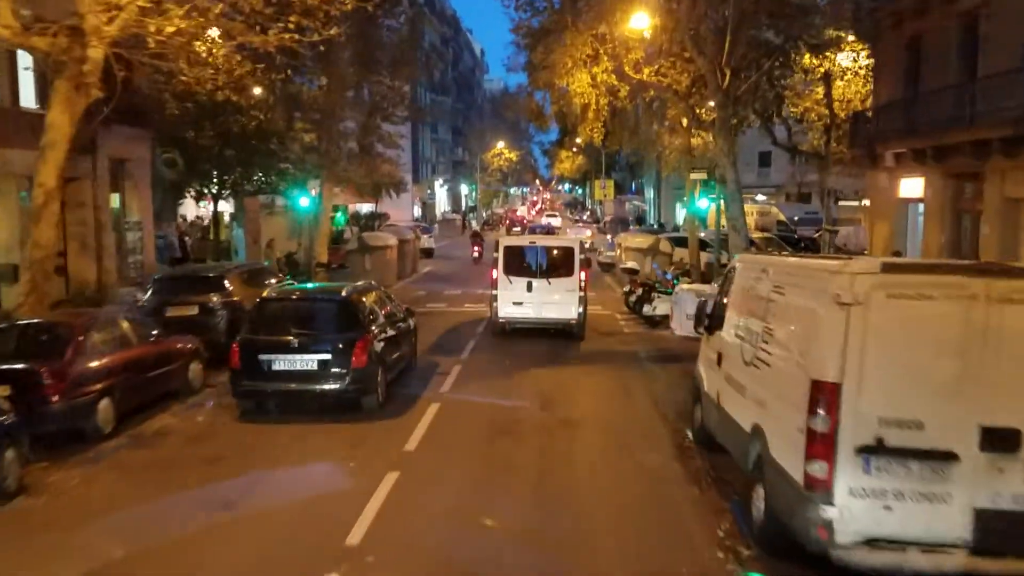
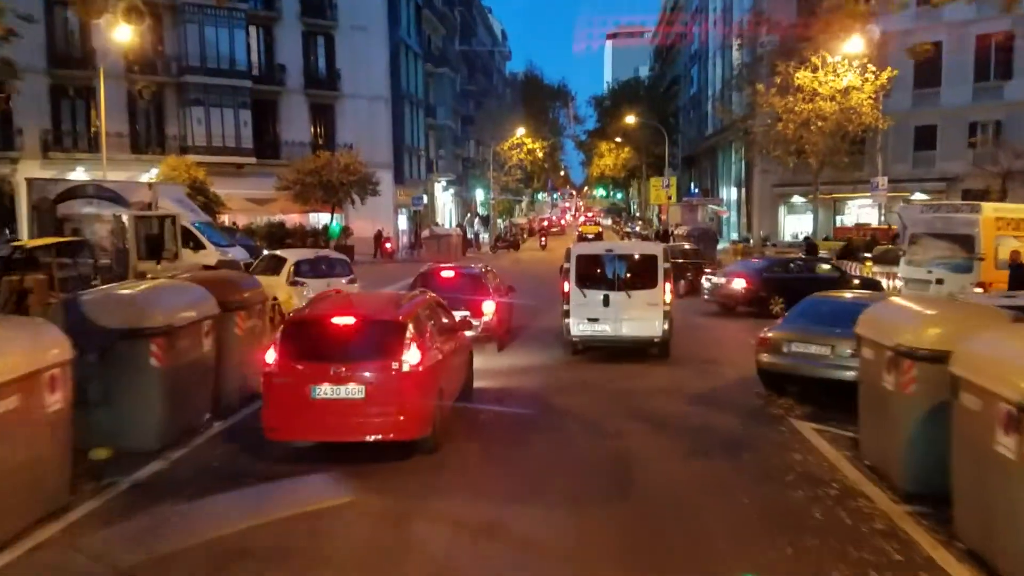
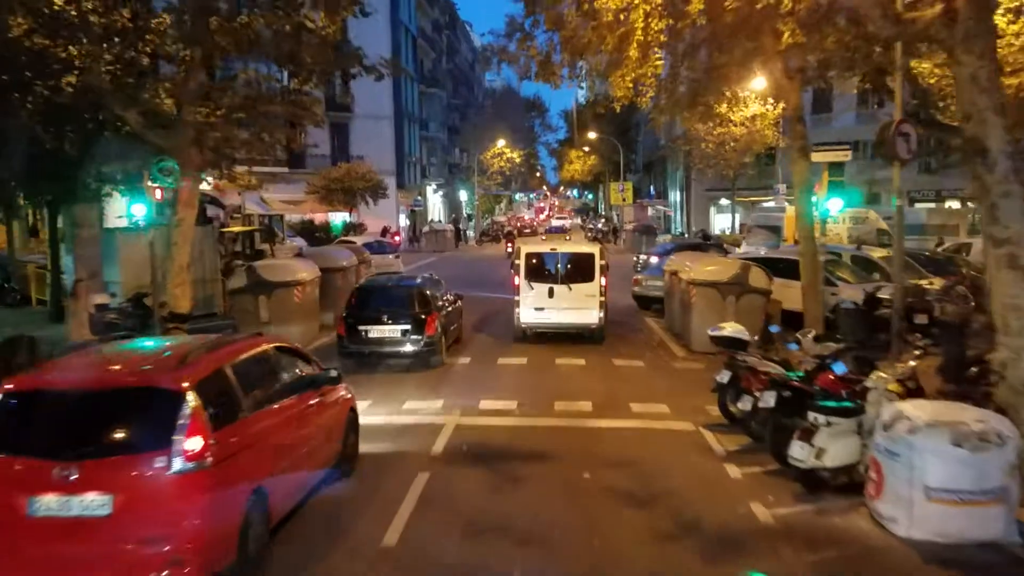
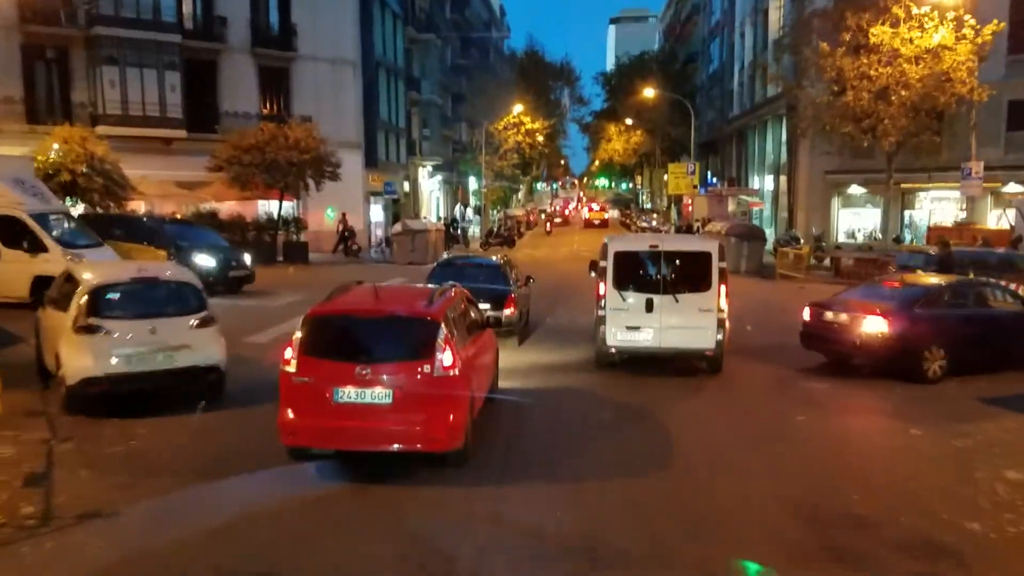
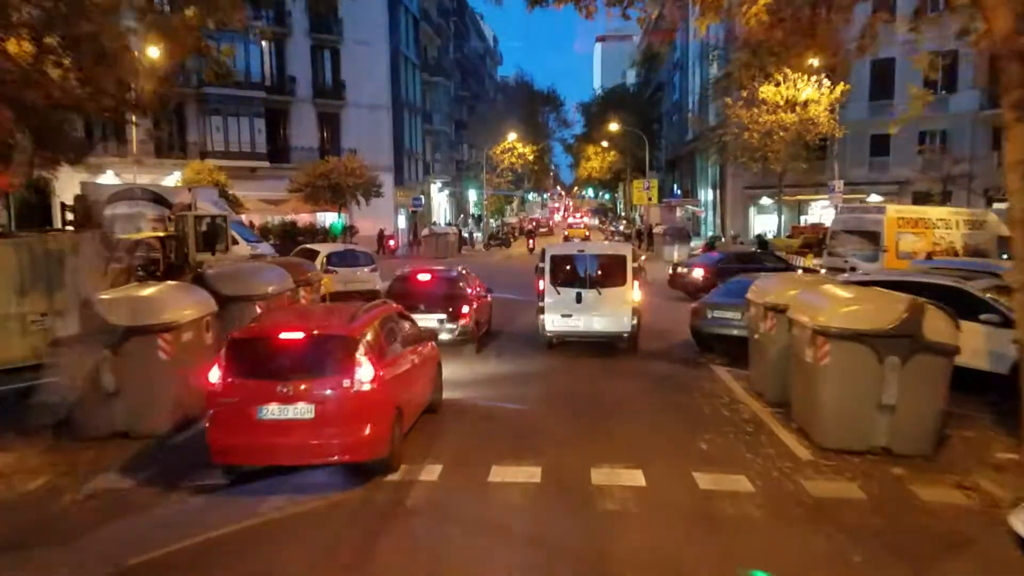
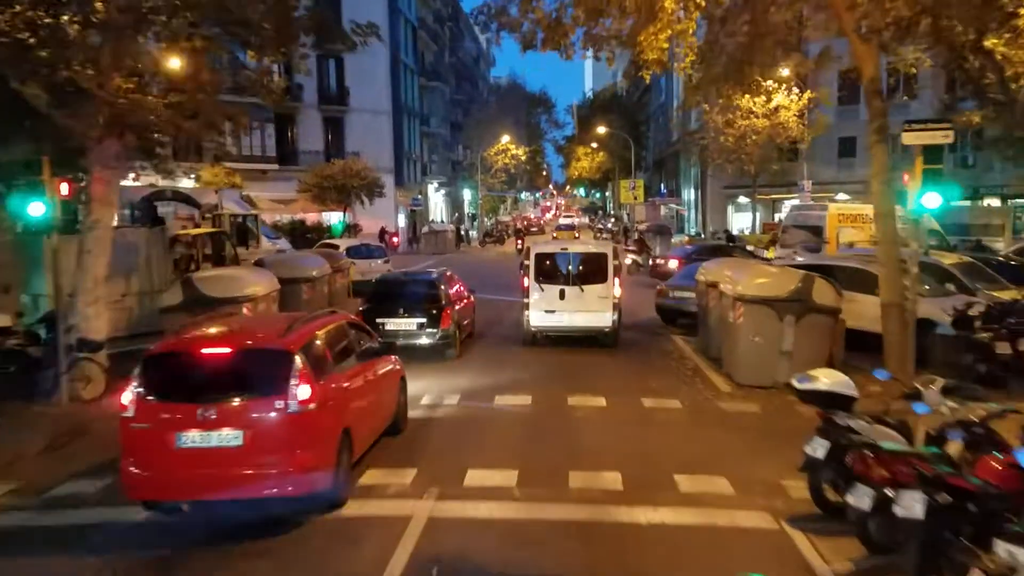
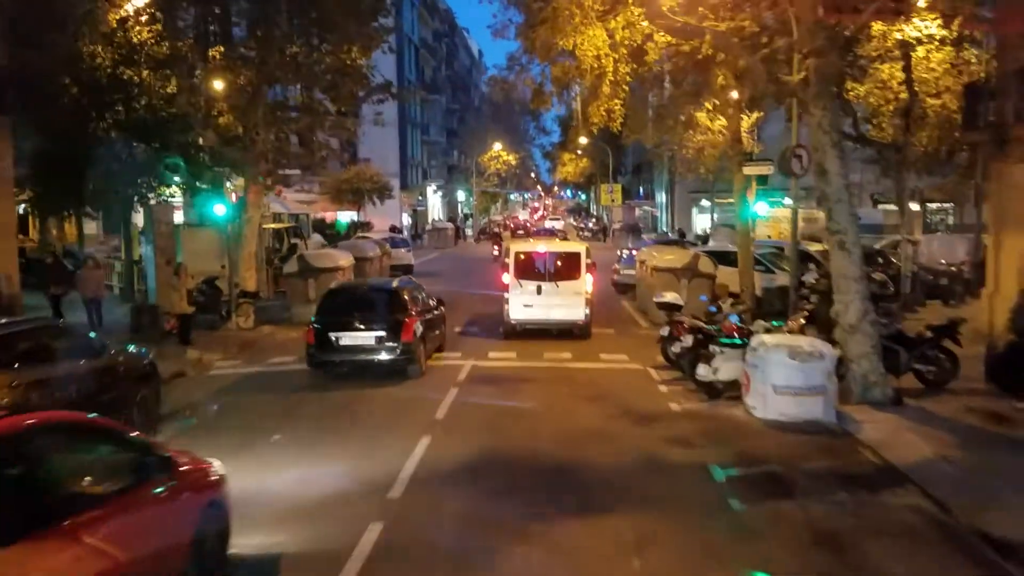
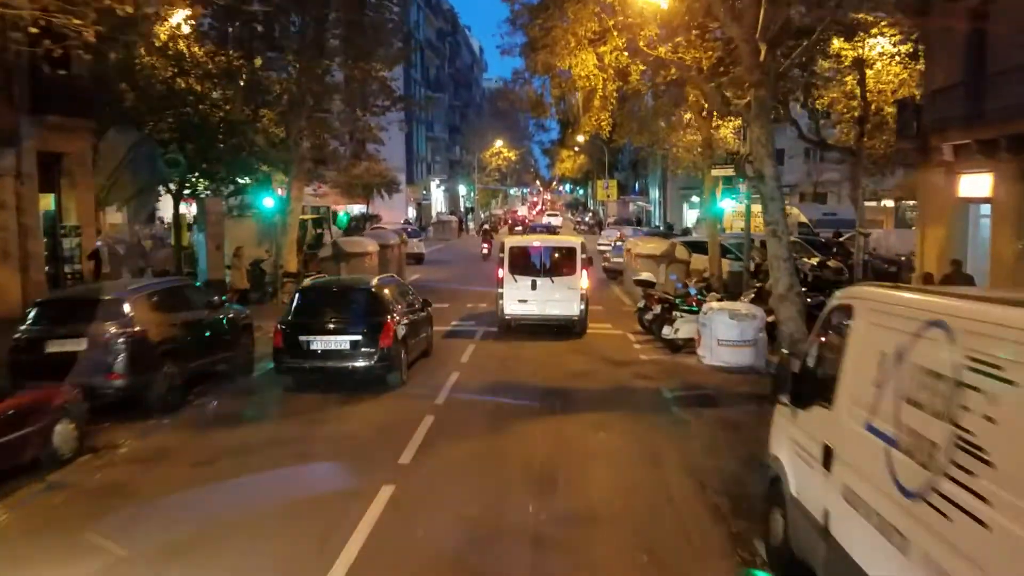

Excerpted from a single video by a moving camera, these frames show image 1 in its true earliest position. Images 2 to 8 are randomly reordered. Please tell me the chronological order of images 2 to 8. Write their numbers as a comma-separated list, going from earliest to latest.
8, 7, 3, 6, 5, 2, 4
